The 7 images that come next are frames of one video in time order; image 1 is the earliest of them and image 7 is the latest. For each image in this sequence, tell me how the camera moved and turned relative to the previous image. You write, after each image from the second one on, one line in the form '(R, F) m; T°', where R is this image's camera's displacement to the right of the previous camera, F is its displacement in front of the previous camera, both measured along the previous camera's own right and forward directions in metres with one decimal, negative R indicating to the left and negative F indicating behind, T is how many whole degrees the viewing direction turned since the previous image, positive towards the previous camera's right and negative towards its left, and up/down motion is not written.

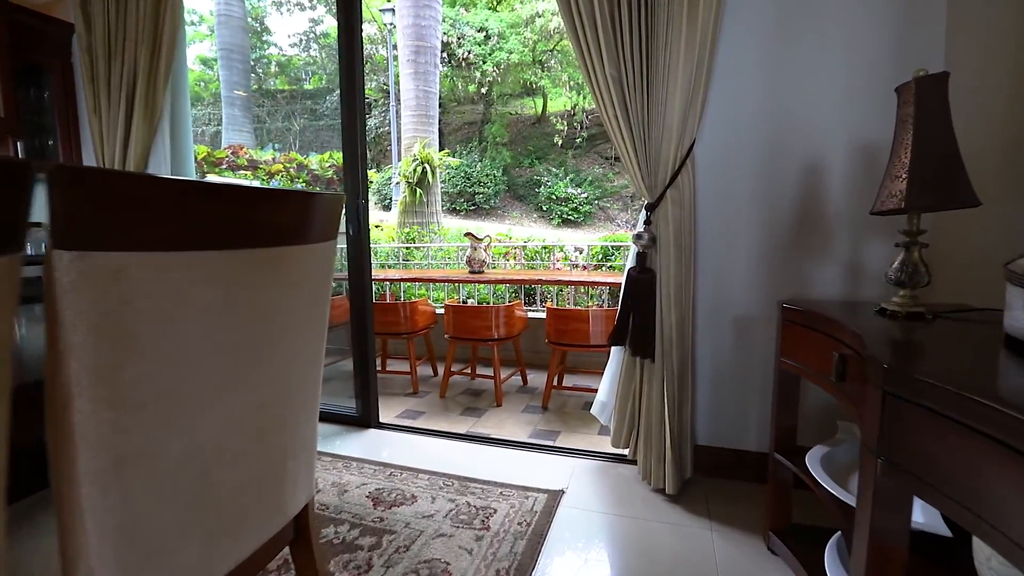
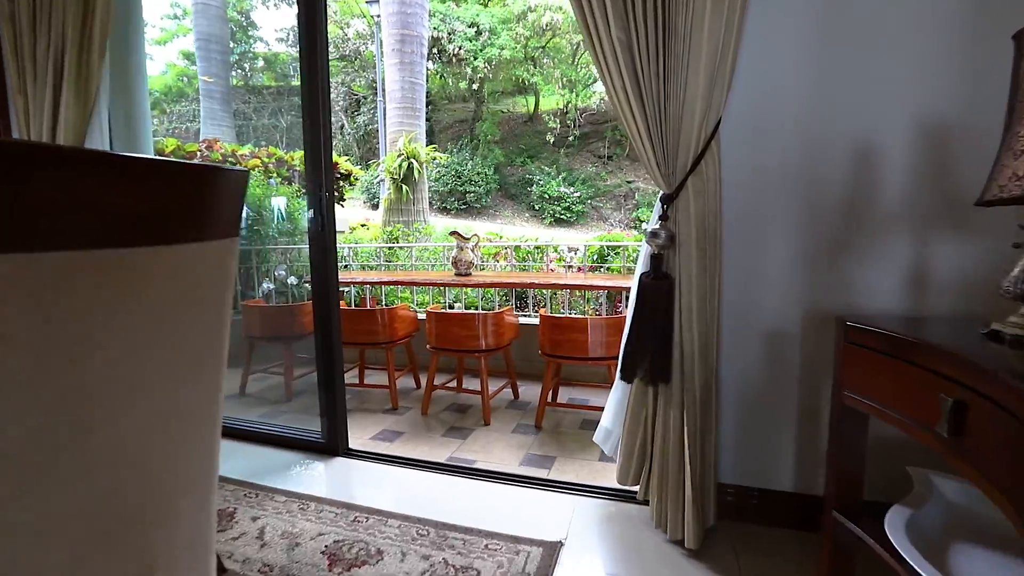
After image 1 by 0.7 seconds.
(0.0, +0.3) m; +1°
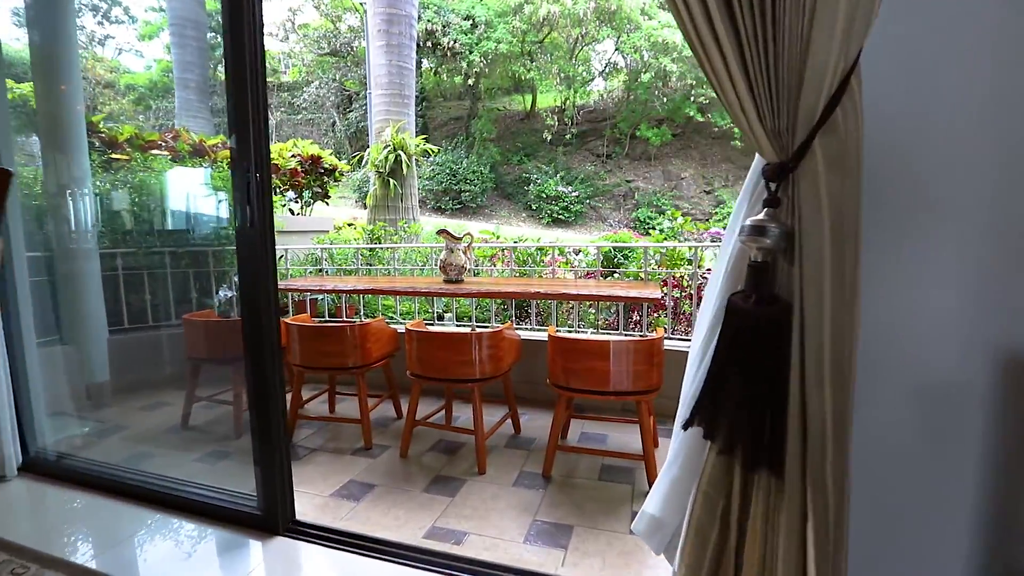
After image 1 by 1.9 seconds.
(0.0, +0.5) m; +1°
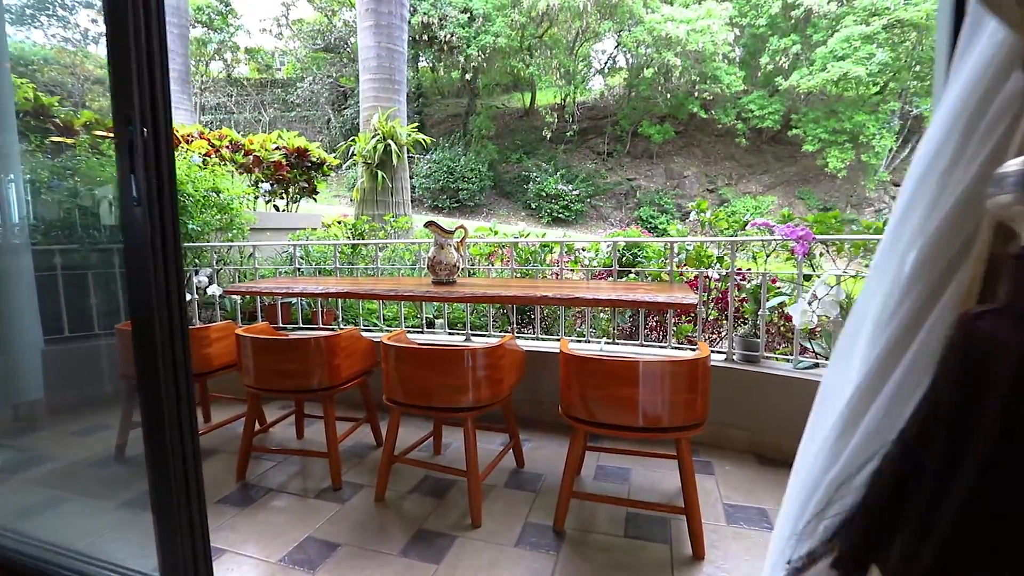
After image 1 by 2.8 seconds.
(0.0, +0.4) m; 0°
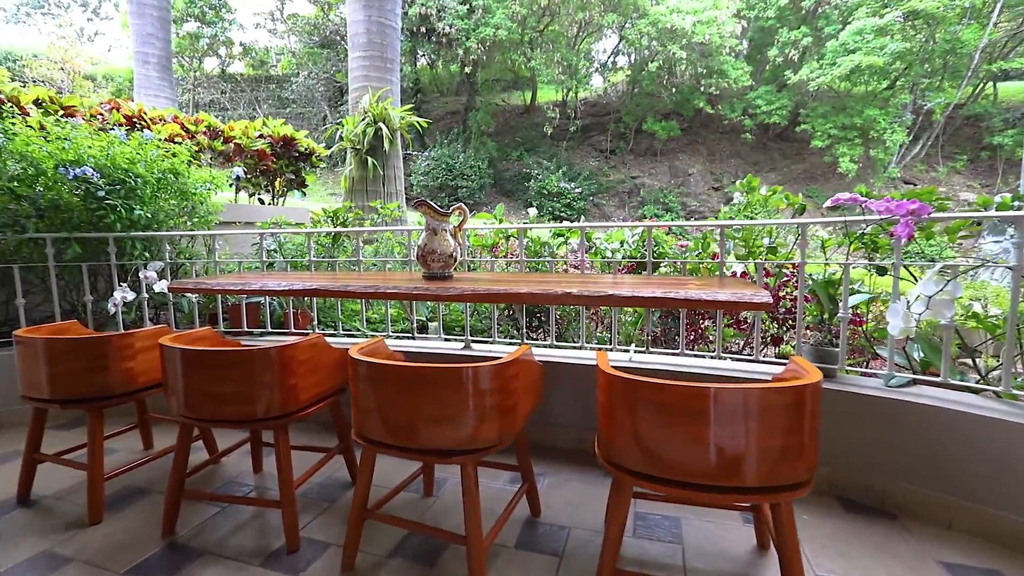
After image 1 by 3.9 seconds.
(0.0, +0.5) m; 0°
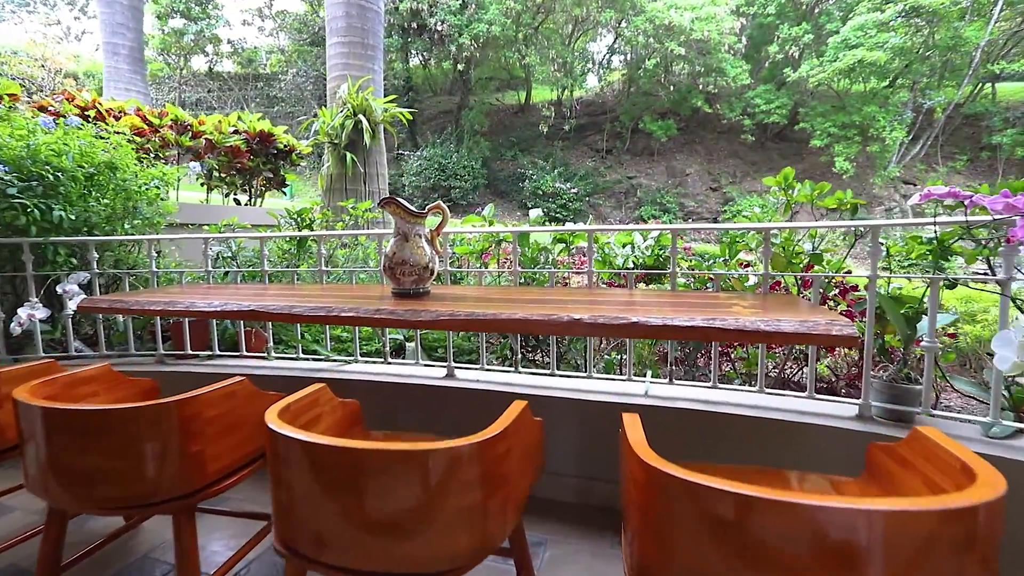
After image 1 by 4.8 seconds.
(0.0, +0.4) m; +1°
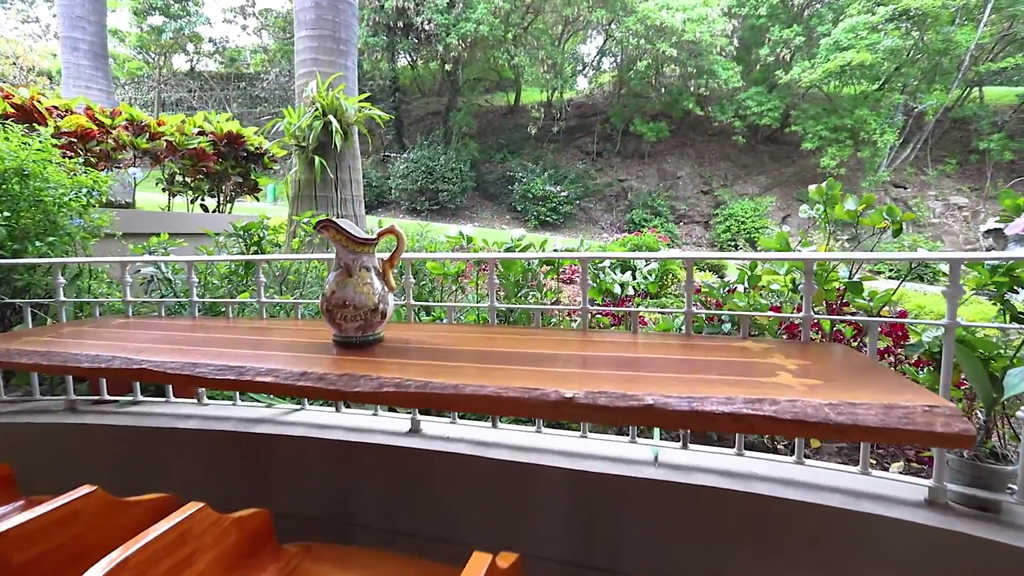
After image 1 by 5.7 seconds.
(0.0, +0.3) m; +1°
